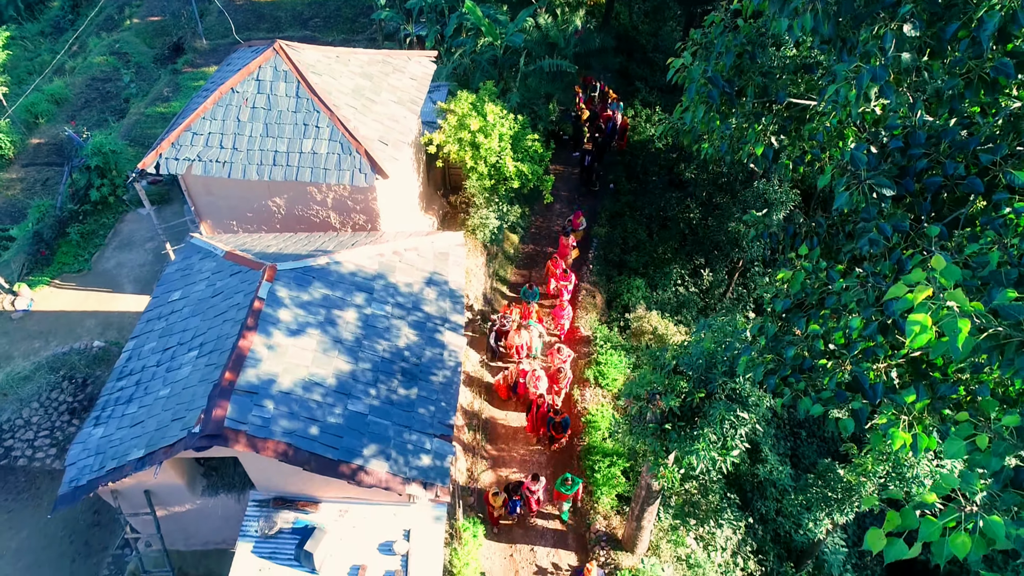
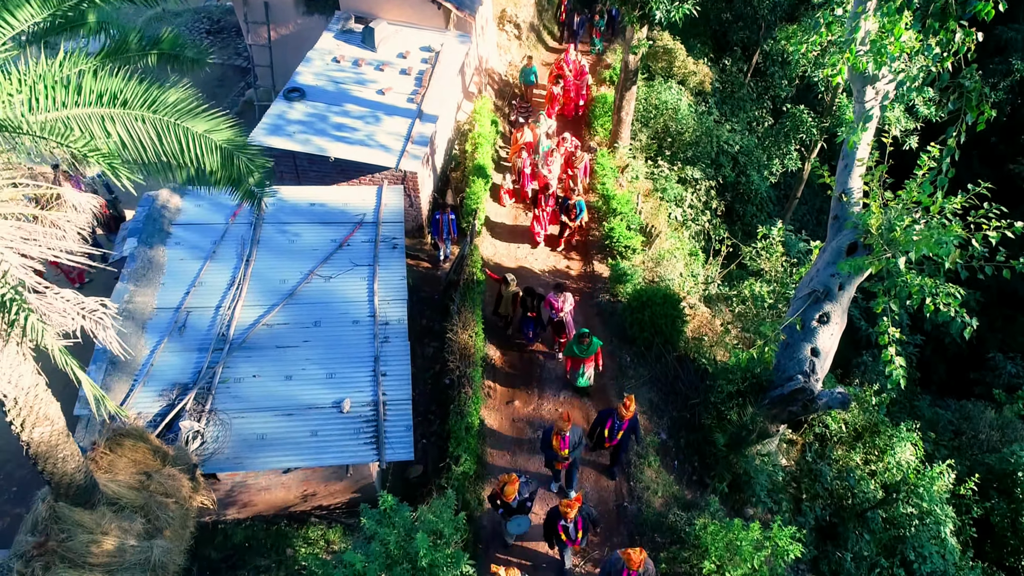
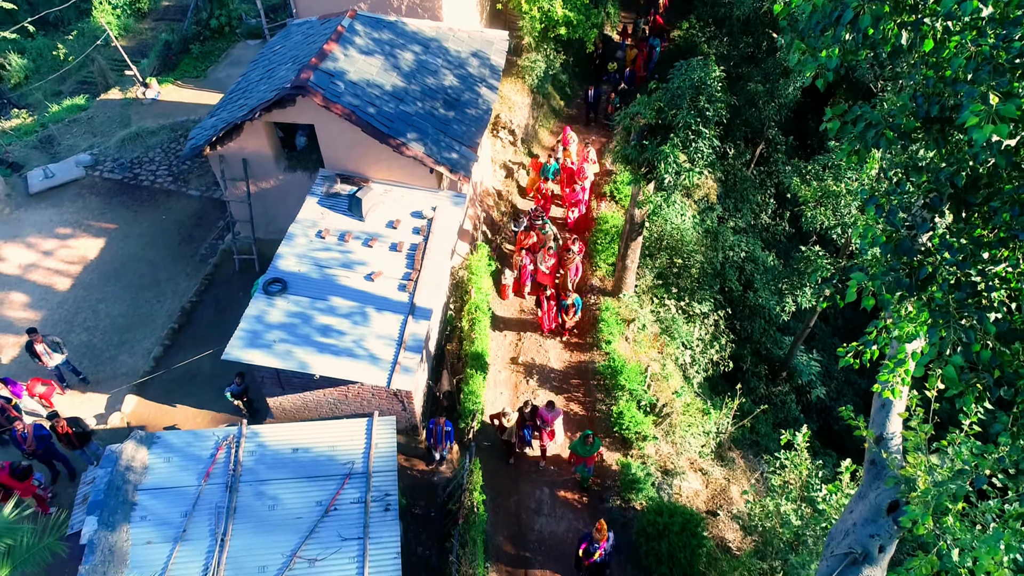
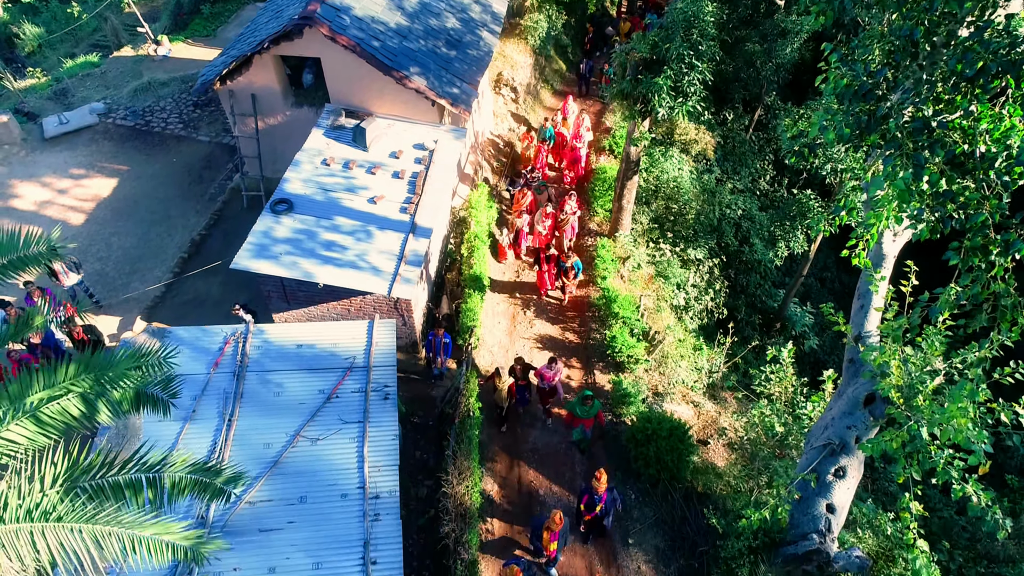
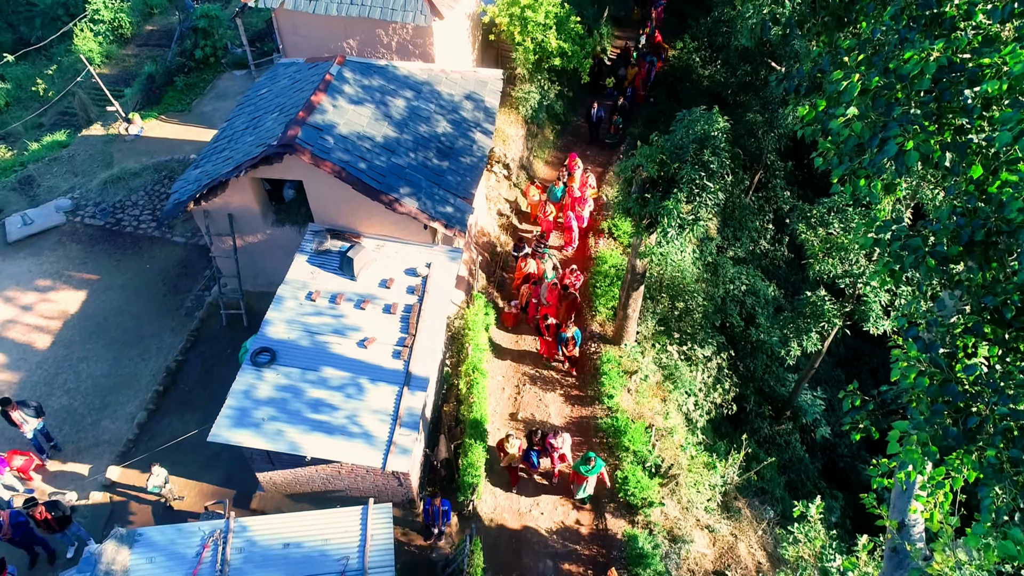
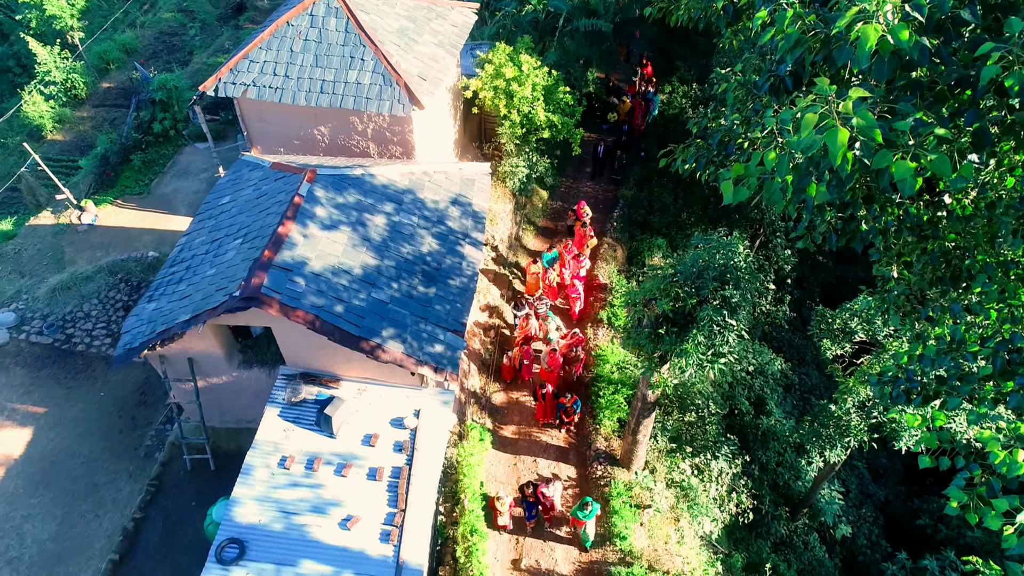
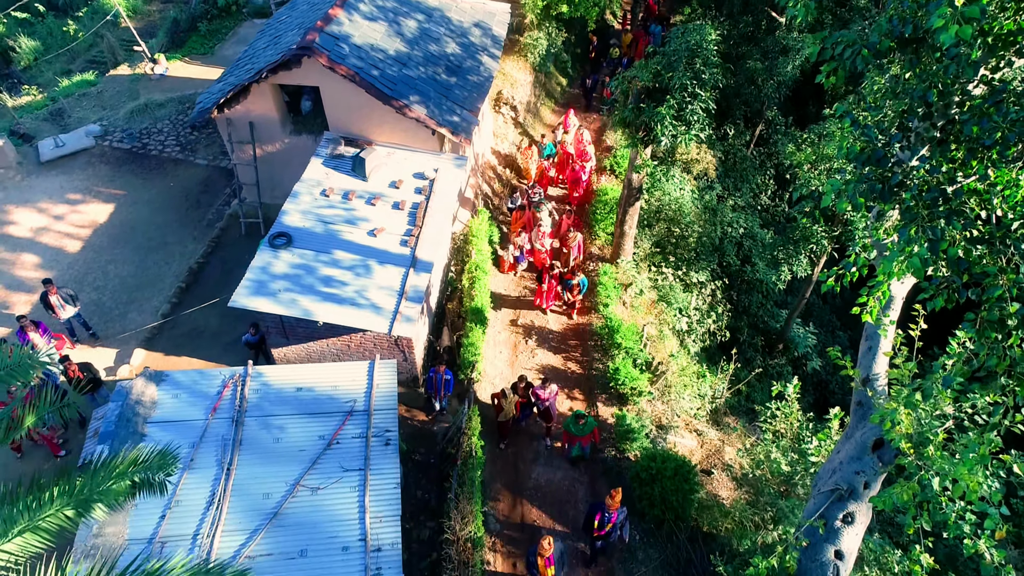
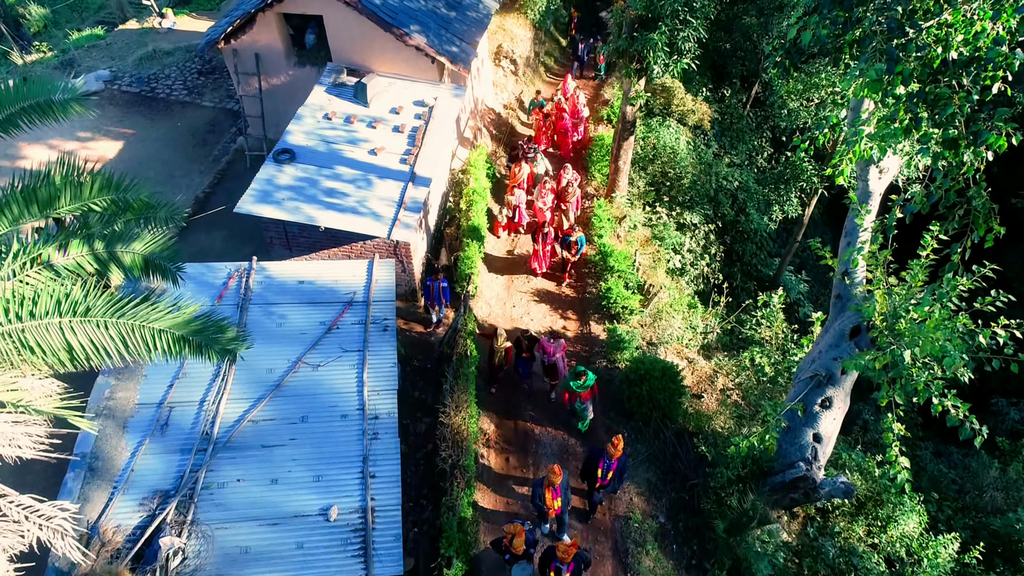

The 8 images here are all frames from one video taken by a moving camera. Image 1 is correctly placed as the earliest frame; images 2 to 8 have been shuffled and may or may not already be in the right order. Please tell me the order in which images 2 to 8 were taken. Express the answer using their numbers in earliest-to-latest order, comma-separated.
6, 5, 3, 7, 4, 8, 2
